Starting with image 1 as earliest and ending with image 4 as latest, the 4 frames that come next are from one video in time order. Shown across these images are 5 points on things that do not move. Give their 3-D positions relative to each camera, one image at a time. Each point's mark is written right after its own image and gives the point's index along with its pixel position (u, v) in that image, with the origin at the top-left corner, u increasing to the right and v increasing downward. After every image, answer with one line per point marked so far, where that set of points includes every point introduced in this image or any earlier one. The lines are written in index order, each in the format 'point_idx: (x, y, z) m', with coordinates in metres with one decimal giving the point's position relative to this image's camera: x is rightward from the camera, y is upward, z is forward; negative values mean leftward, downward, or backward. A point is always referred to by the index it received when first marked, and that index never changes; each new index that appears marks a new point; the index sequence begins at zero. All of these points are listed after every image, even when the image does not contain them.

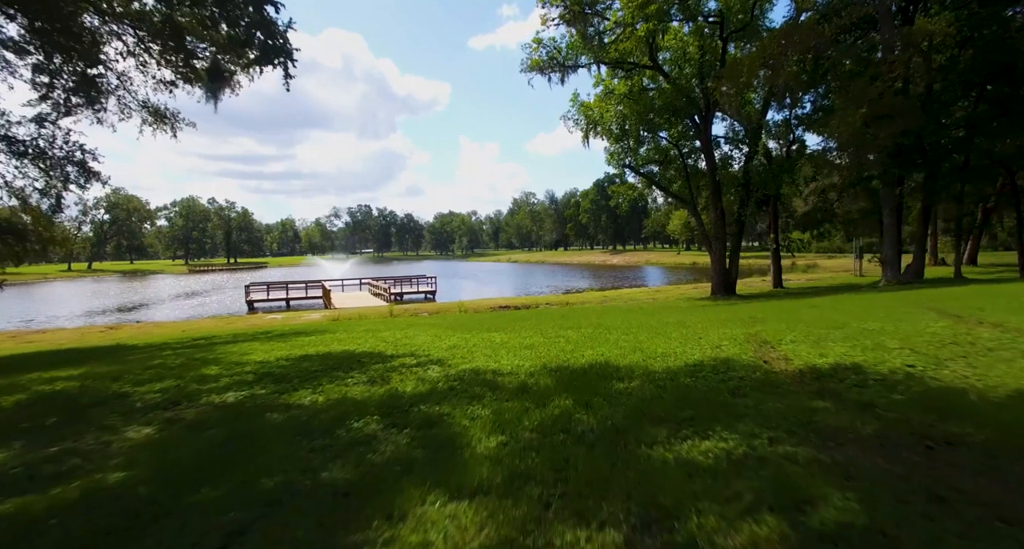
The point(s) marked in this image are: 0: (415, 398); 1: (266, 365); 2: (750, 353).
0: (-1.1, -1.4, +5.9) m
1: (-4.5, -1.7, +9.5) m
2: (+3.0, -1.0, +6.6) m
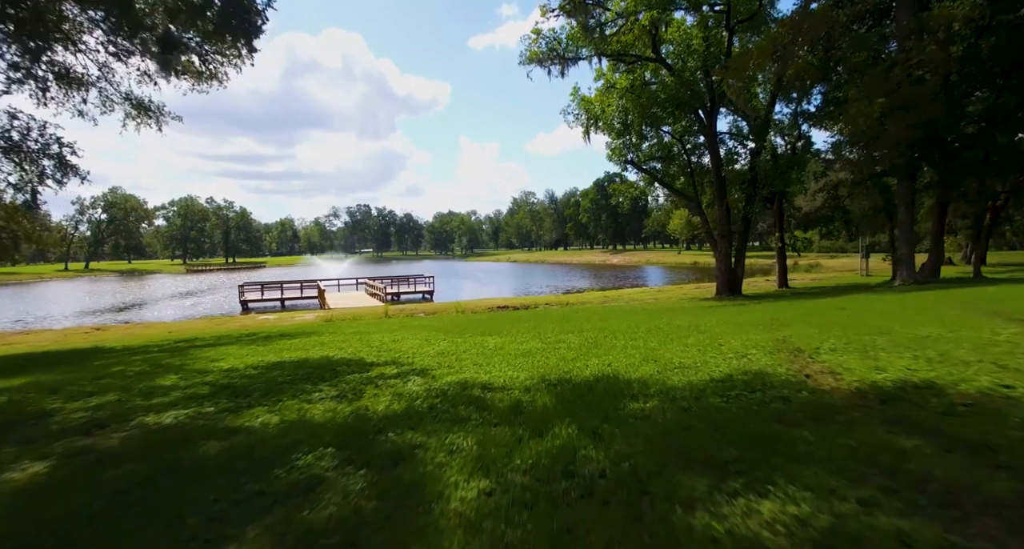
0: (-1.2, -1.4, +4.9) m
1: (-4.6, -1.6, +8.5) m
2: (+3.0, -1.0, +5.6) m
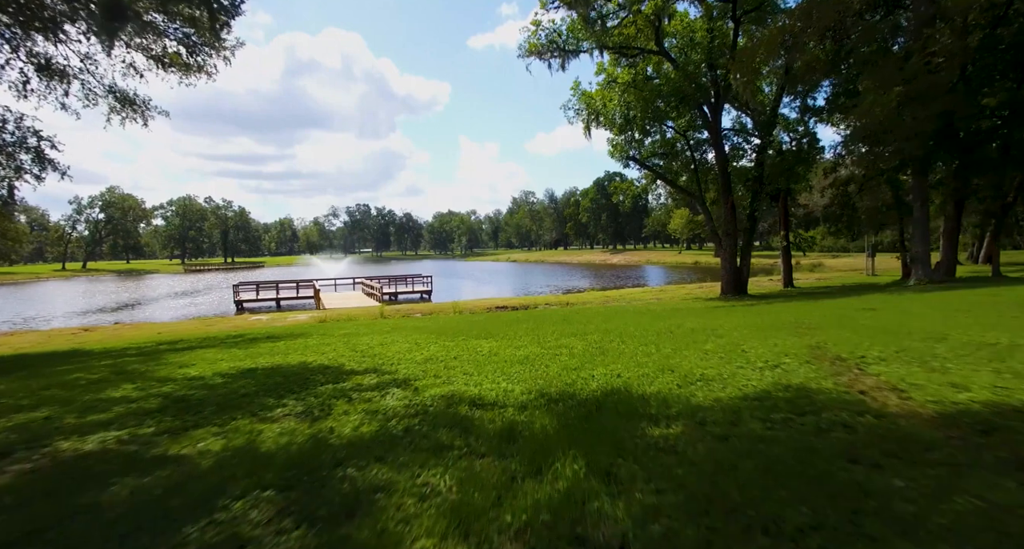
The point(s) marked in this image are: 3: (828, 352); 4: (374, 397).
0: (-1.3, -1.4, +4.0) m
1: (-4.7, -1.6, +7.6) m
2: (+2.9, -0.9, +4.7) m
3: (+3.5, -0.9, +5.8) m
4: (-1.6, -1.4, +5.8) m
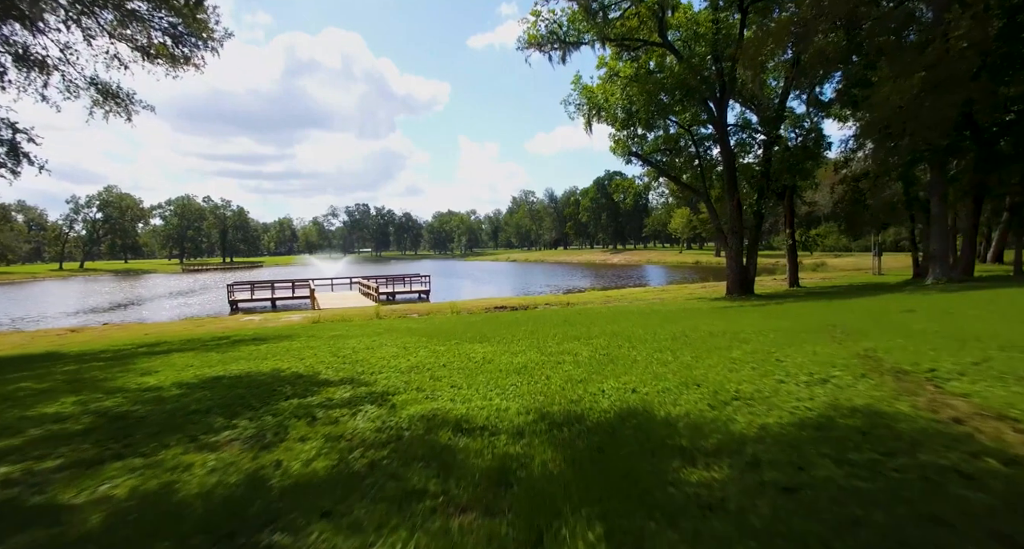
0: (-1.3, -1.3, +3.0) m
1: (-4.7, -1.6, +6.6) m
2: (+2.8, -0.9, +3.7) m
3: (+3.5, -0.8, +4.8) m
4: (-1.6, -1.3, +4.9) m
